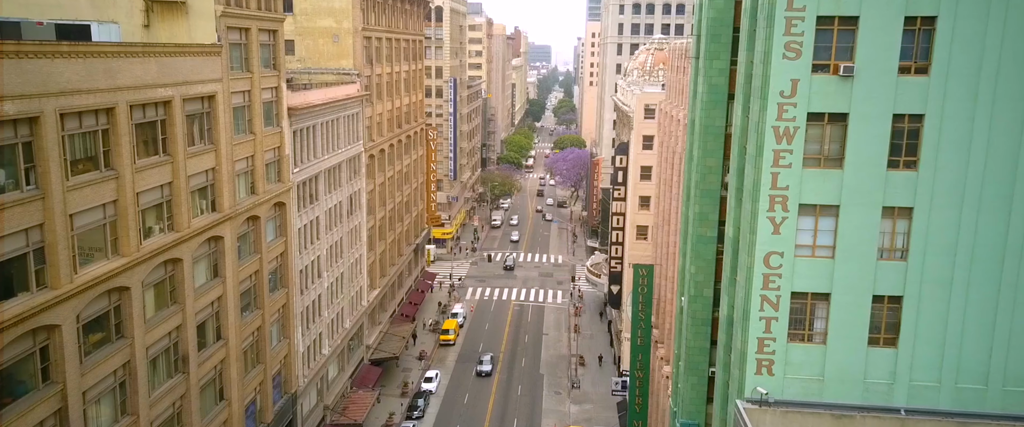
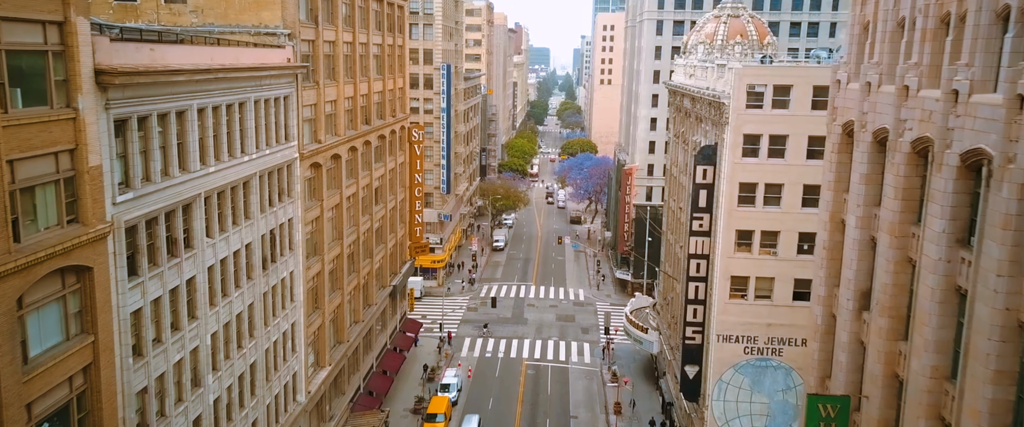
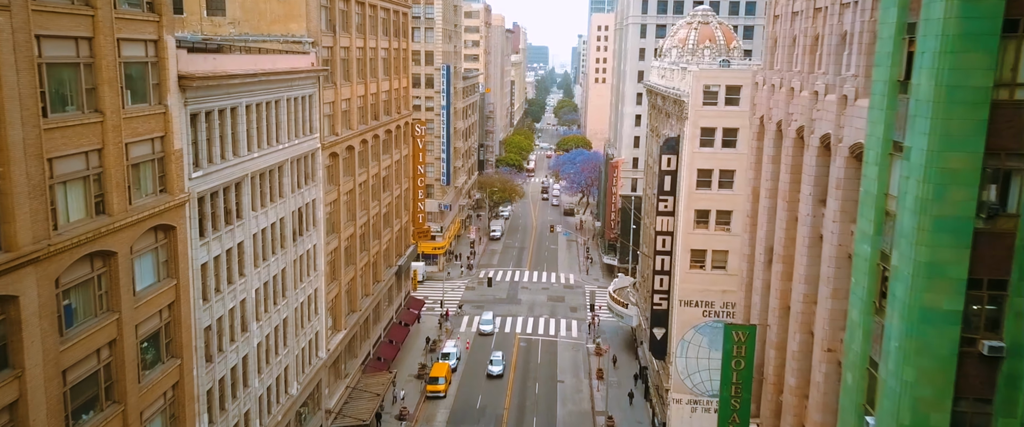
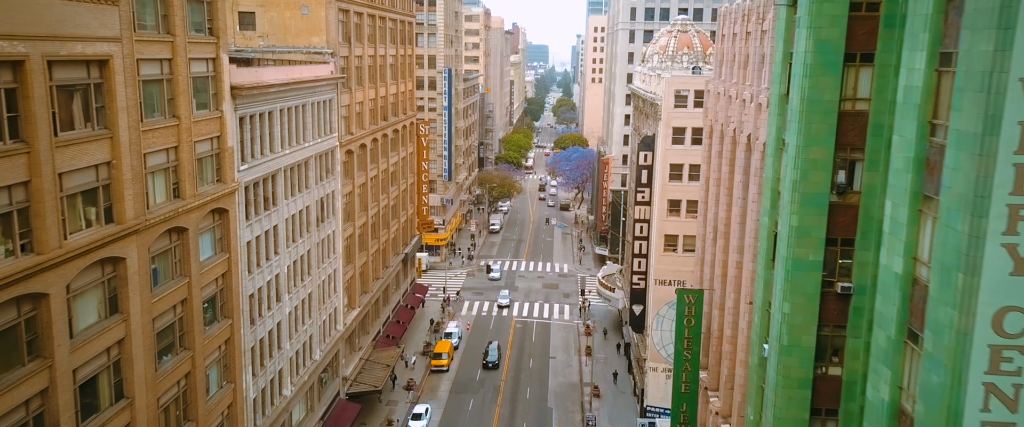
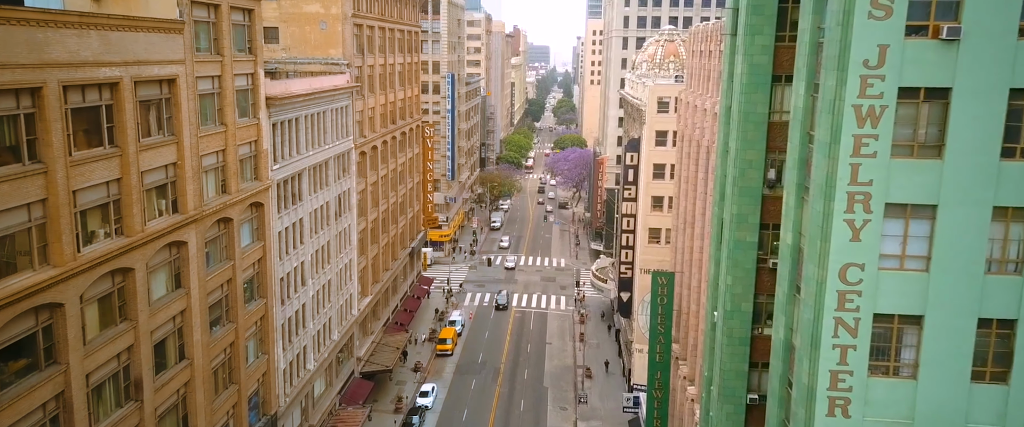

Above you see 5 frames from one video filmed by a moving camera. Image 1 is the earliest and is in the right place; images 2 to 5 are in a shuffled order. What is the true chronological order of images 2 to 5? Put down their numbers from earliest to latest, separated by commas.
5, 4, 3, 2
